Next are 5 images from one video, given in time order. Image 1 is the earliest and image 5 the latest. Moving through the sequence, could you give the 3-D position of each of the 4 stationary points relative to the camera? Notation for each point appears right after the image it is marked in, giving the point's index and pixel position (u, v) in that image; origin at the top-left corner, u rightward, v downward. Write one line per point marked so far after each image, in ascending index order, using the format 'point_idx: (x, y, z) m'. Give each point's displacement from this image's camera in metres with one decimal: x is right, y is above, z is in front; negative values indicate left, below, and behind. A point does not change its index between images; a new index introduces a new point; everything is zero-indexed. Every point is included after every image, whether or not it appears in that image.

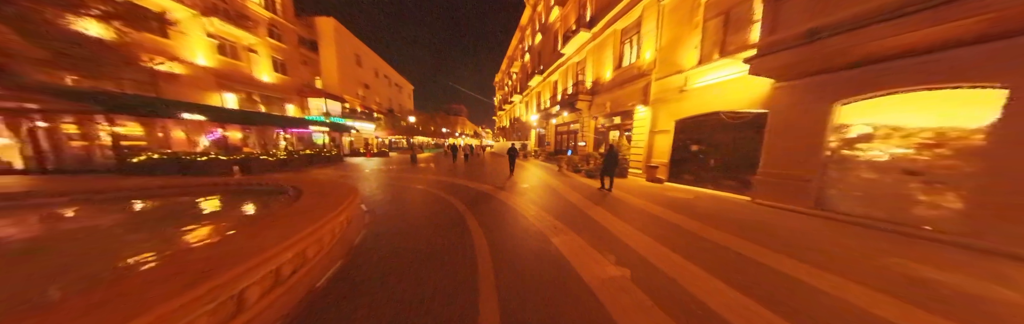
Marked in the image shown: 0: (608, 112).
0: (+6.3, +3.2, +11.1) m
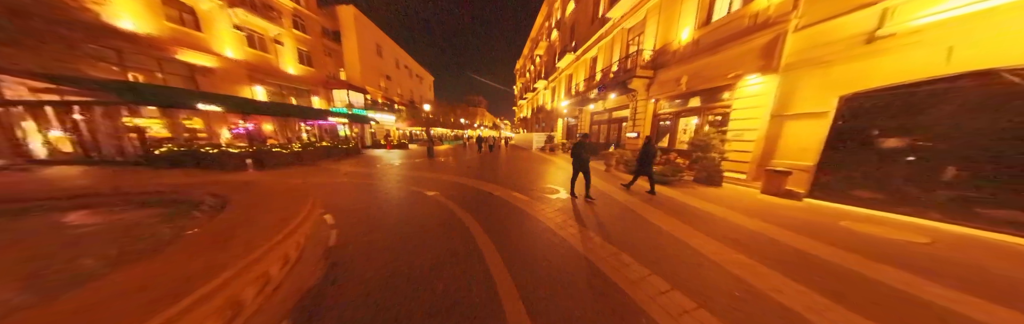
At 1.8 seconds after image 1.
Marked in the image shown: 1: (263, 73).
0: (+7.9, +3.3, +8.1) m
1: (-23.7, +8.5, +16.2) m
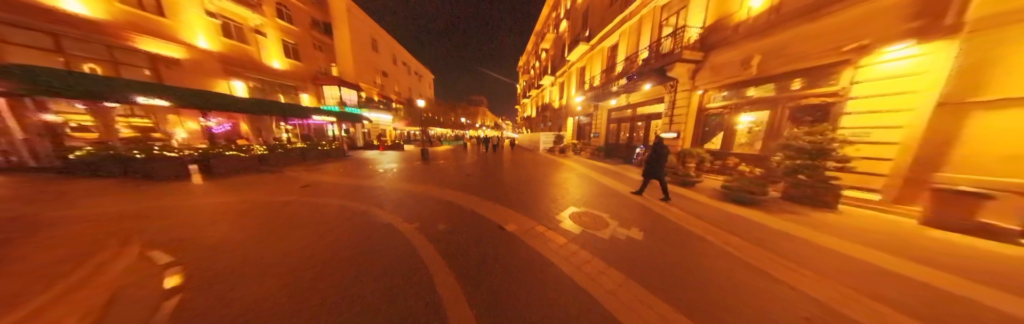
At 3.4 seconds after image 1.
0: (+8.4, +3.0, +6.2) m
1: (-23.2, +8.3, +14.5) m
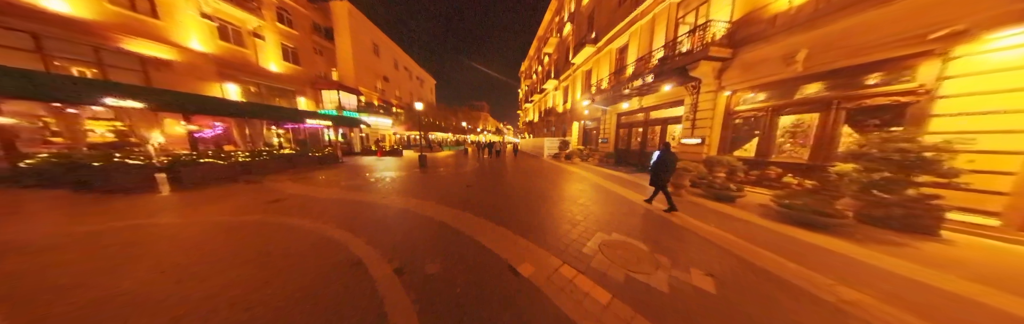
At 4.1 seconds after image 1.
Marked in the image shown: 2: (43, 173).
0: (+8.6, +2.7, +5.4) m
1: (-22.9, +7.7, +14.1) m
2: (-15.6, -0.3, +5.7) m
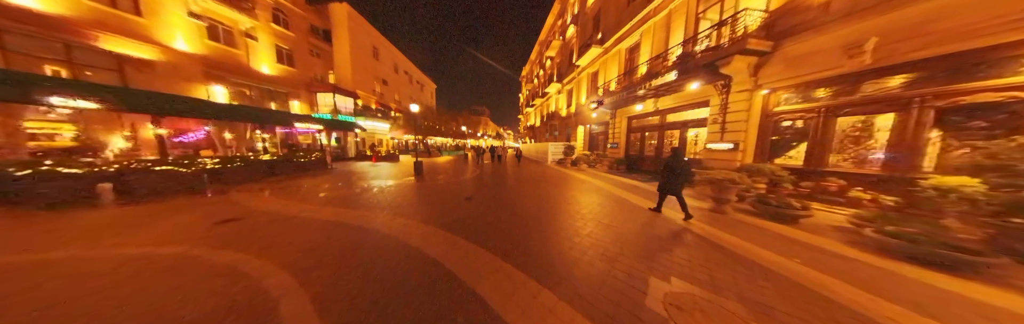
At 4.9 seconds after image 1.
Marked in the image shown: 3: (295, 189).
0: (+8.9, +2.4, +4.5) m
1: (-22.6, +7.3, +13.4) m
2: (-15.4, -0.6, +4.8) m
3: (-8.9, -1.1, +6.9) m
